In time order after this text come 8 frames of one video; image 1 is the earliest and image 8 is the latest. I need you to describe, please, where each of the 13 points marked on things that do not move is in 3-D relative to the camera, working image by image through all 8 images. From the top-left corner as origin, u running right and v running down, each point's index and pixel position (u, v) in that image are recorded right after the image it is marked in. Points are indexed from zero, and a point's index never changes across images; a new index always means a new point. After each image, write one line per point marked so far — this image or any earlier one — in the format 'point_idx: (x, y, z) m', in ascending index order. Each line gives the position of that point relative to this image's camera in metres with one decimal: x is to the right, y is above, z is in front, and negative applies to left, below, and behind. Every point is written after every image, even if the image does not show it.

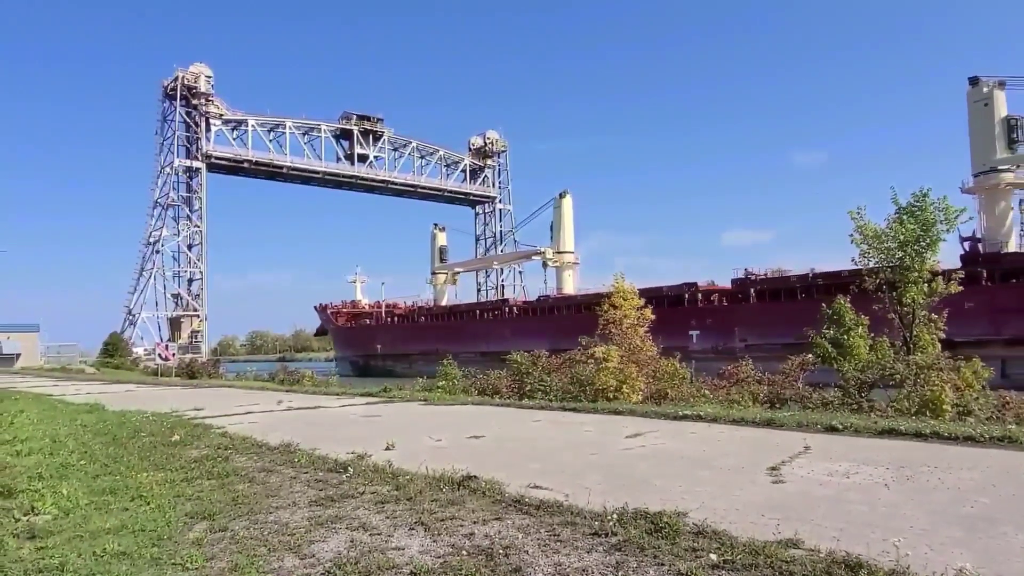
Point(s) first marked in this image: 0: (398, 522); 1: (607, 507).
0: (-0.6, -1.3, +3.9) m
1: (+0.5, -1.2, +3.9) m
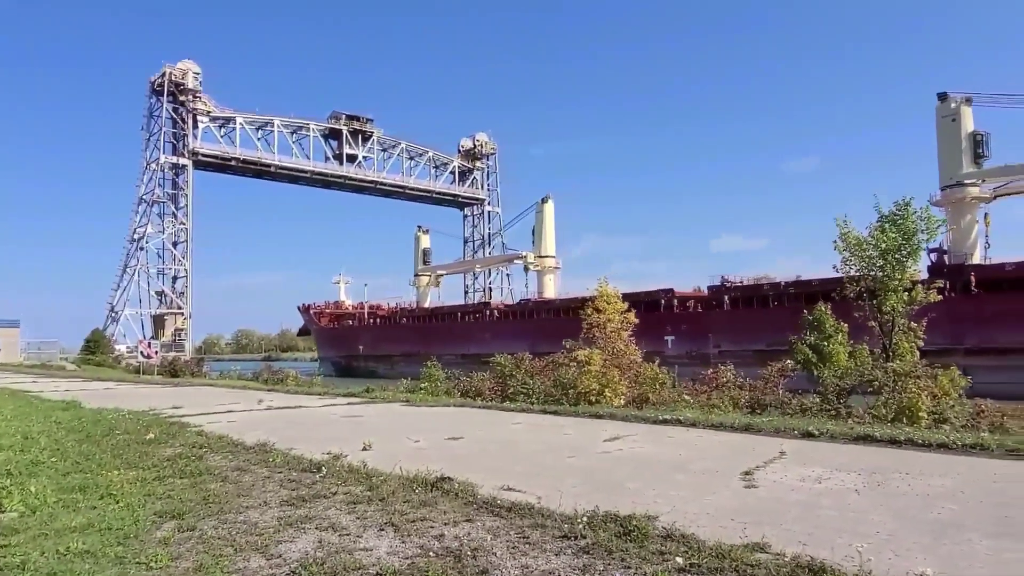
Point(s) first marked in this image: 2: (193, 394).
0: (-0.8, -1.3, +3.9) m
1: (+0.4, -1.2, +3.9) m
2: (-6.4, -2.2, +14.4) m
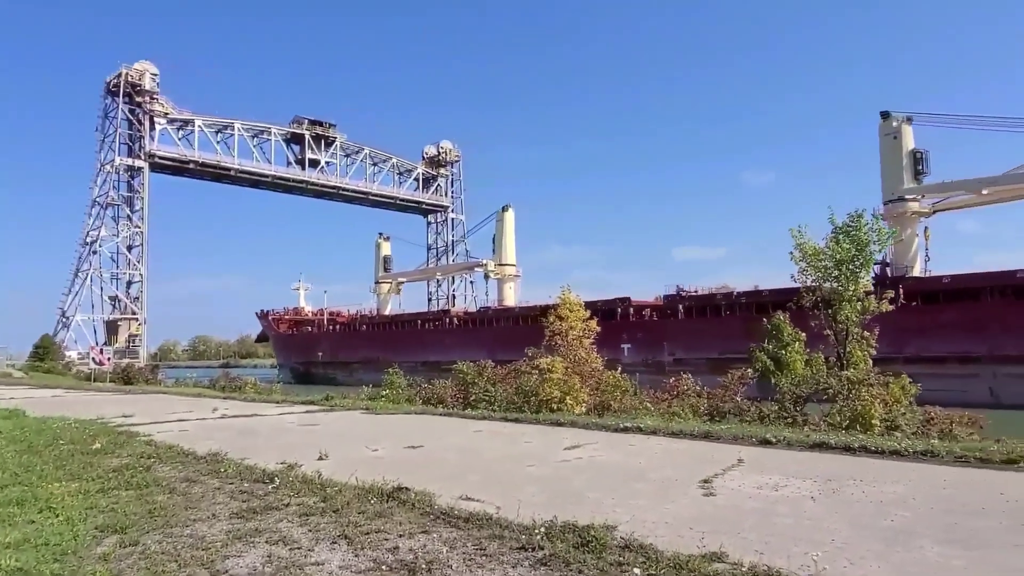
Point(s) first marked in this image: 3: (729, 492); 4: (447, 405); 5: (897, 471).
0: (-1.0, -1.3, +3.7) m
1: (+0.1, -1.2, +3.8) m
2: (-7.1, -2.3, +14.0) m
3: (+1.4, -1.3, +4.6) m
4: (-1.3, -2.4, +14.4) m
5: (+2.9, -1.4, +5.4) m
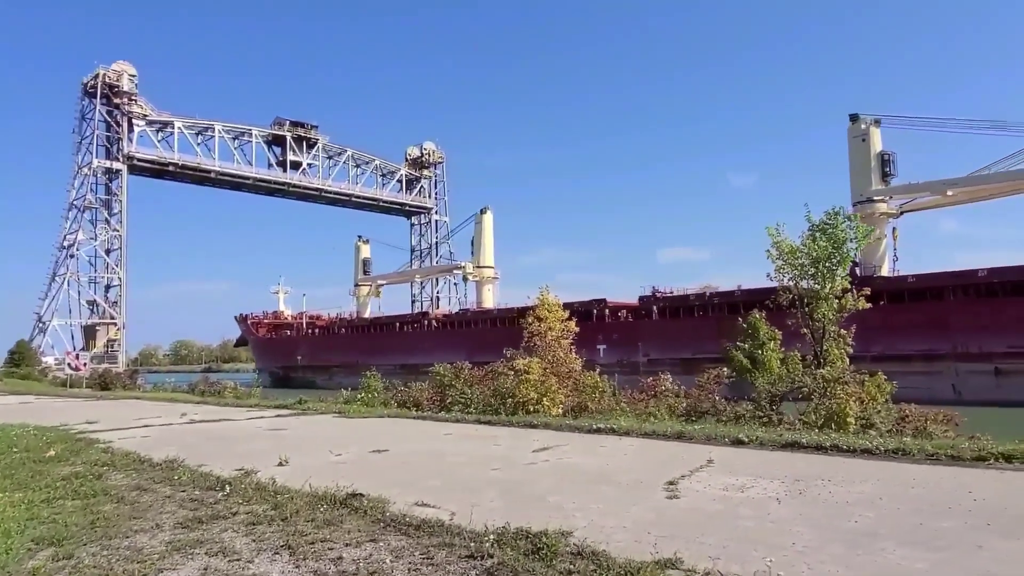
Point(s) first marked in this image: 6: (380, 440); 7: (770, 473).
0: (-1.3, -1.3, +3.6) m
1: (-0.1, -1.2, +3.7) m
2: (-7.6, -2.3, +13.7) m
3: (+1.1, -1.3, +4.5) m
4: (-1.8, -2.4, +14.2) m
5: (+2.7, -1.4, +5.3) m
6: (-1.4, -1.6, +7.7) m
7: (+1.9, -1.4, +5.2) m
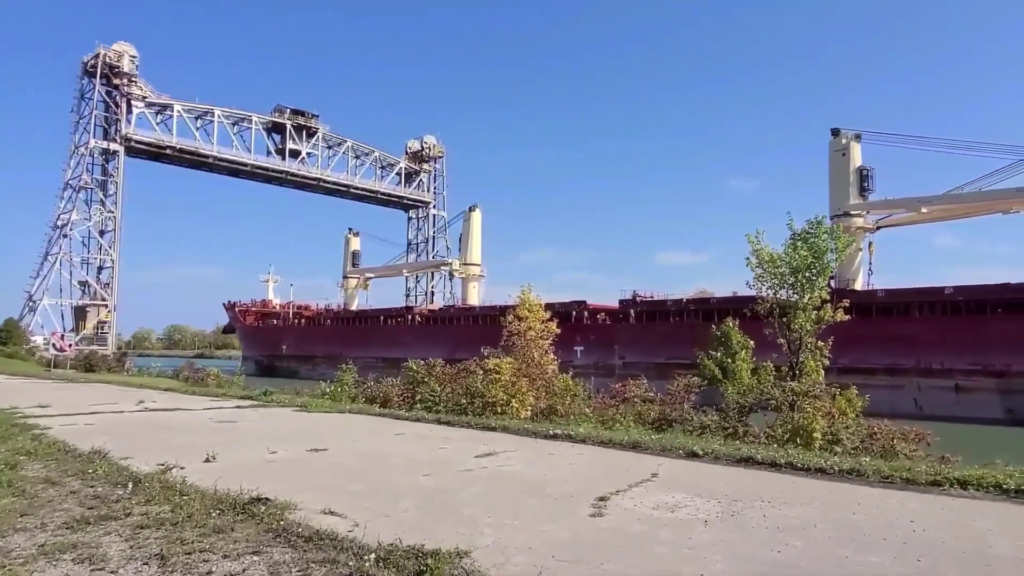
0: (-1.7, -1.2, +3.3) m
1: (-0.6, -1.2, +3.4) m
2: (-8.2, -2.0, +13.4) m
3: (+0.6, -1.3, +4.2) m
4: (-2.3, -2.3, +14.0) m
5: (+2.1, -1.5, +5.1) m
6: (-1.9, -1.6, +7.4) m
7: (+1.4, -1.4, +4.9) m
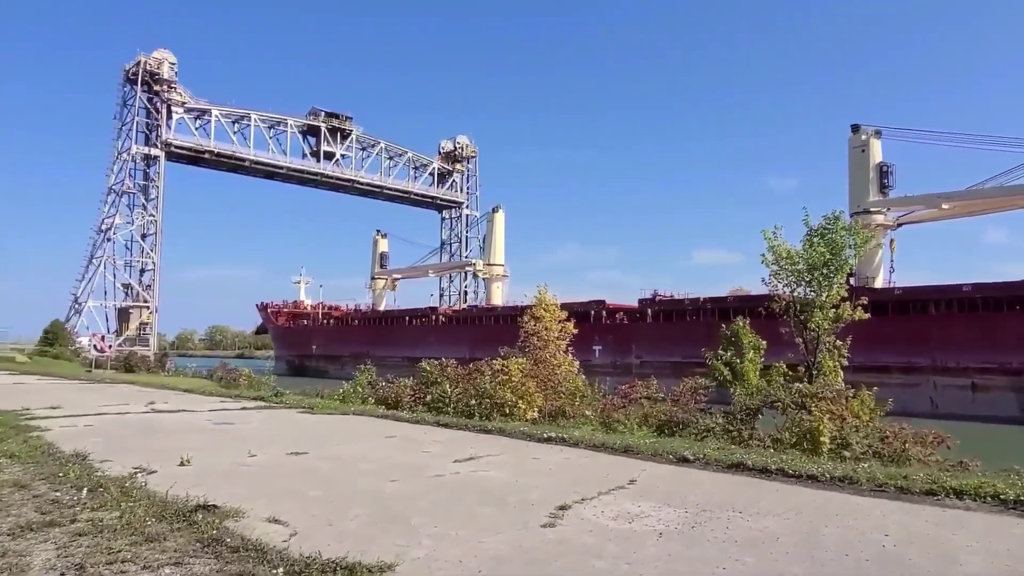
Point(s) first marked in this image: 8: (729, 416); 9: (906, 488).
0: (-2.1, -1.3, +3.2) m
1: (-0.9, -1.2, +3.3) m
2: (-8.0, -2.0, +13.7) m
3: (+0.4, -1.3, +4.0) m
4: (-2.1, -2.3, +13.9) m
5: (+1.9, -1.5, +4.8) m
6: (-2.1, -1.6, +7.3) m
7: (+1.1, -1.4, +4.7) m
8: (+2.9, -1.7, +9.5) m
9: (+3.0, -1.5, +5.3) m
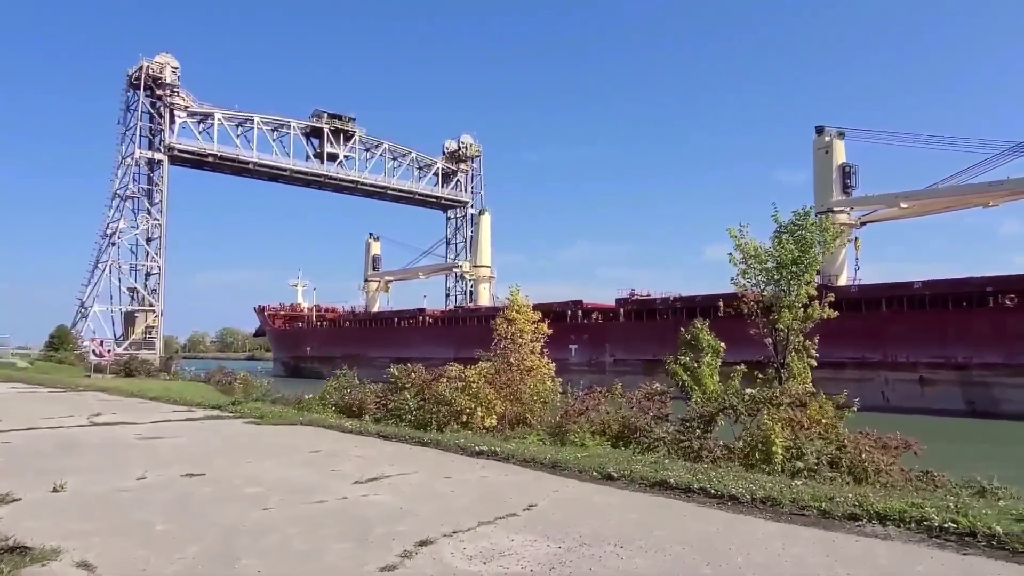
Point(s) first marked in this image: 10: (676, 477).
0: (-2.9, -1.4, +2.8) m
1: (-1.8, -1.3, +2.9) m
2: (-8.6, -2.2, +13.3) m
3: (-0.4, -1.4, +3.6) m
4: (-2.8, -2.4, +13.5) m
5: (+1.1, -1.5, +4.4) m
6: (-2.8, -1.7, +6.9) m
7: (+0.3, -1.5, +4.3) m
8: (+2.2, -1.7, +9.0) m
9: (+2.2, -1.5, +4.9) m
10: (+1.4, -1.6, +6.0) m
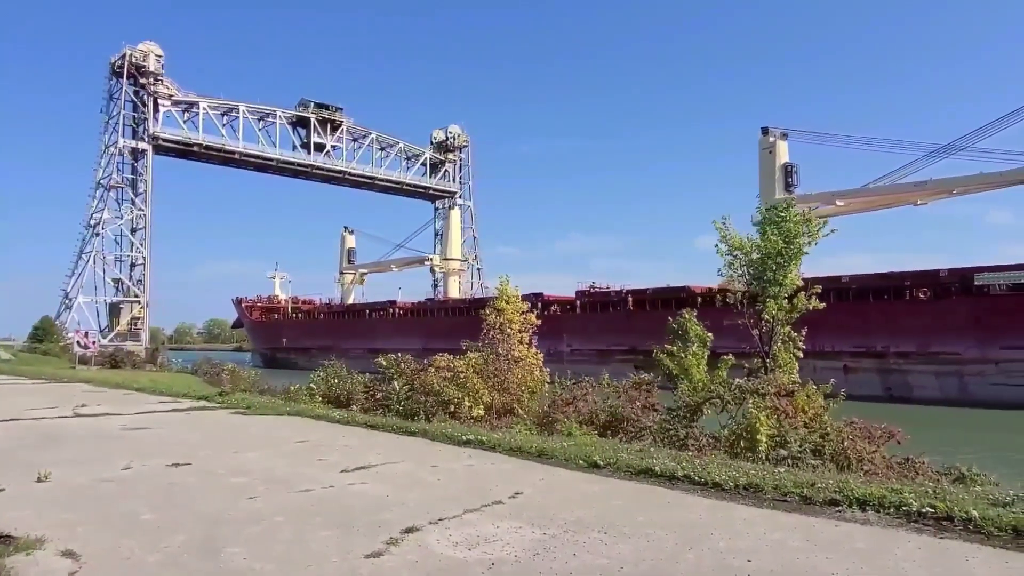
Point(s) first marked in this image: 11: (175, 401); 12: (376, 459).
0: (-3.0, -1.3, +2.8) m
1: (-1.8, -1.3, +2.9) m
2: (-8.9, -2.0, +13.2) m
3: (-0.5, -1.3, +3.6) m
4: (-3.0, -2.2, +13.5) m
5: (+1.0, -1.4, +4.4) m
6: (-3.0, -1.6, +6.9) m
7: (+0.2, -1.4, +4.3) m
8: (+2.0, -1.6, +9.1) m
9: (+2.1, -1.5, +4.9) m
10: (+1.3, -1.5, +6.1) m
11: (-6.4, -2.2, +13.6) m
12: (-1.2, -1.5, +6.4) m
